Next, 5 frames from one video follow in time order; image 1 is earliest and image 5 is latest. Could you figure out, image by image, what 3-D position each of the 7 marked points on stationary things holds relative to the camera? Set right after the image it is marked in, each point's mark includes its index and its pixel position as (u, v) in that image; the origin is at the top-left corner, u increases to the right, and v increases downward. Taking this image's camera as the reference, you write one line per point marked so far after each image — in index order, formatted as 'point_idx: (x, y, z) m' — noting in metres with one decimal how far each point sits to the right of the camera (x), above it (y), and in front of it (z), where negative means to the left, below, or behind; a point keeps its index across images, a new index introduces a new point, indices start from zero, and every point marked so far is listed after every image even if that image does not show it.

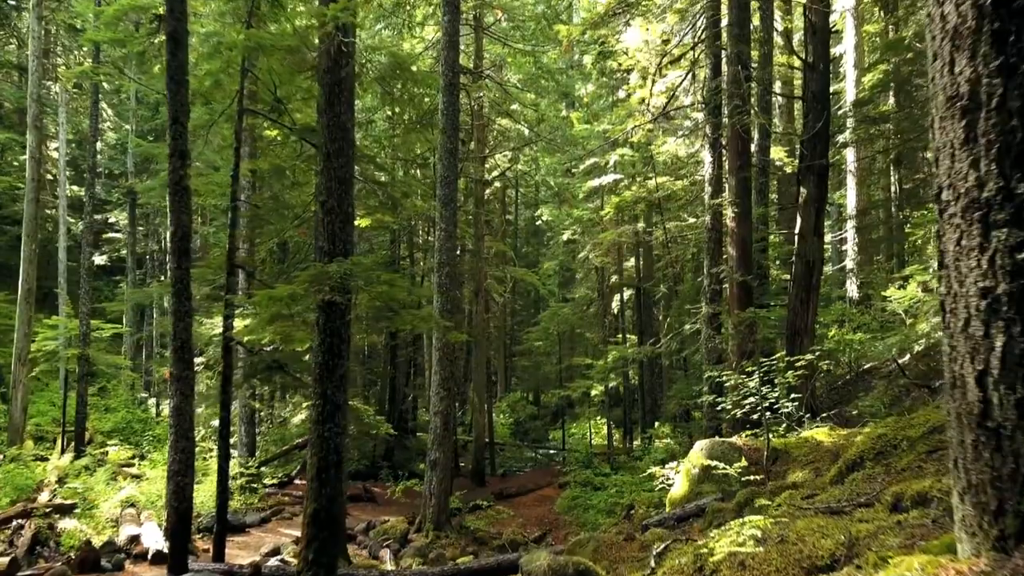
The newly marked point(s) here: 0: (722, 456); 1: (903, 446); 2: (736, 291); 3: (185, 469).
0: (+2.0, -1.6, +7.5) m
1: (+2.4, -1.0, +4.9) m
2: (+3.2, 0.0, +11.1) m
3: (-3.1, -1.7, +7.3) m
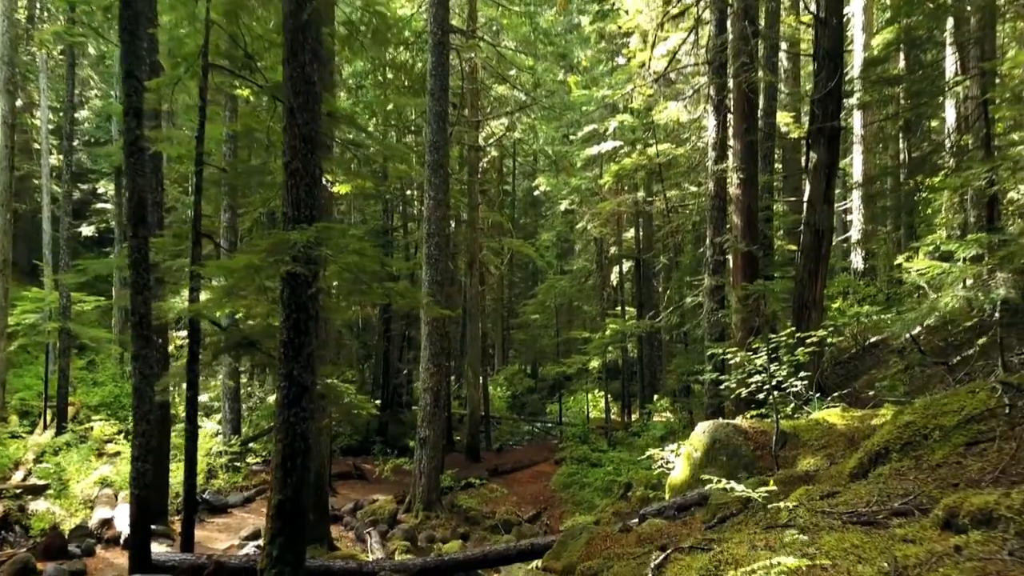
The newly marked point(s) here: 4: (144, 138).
0: (+1.9, -1.3, +6.9) m
1: (+2.3, -0.8, +4.3) m
2: (+3.1, +0.3, +10.5) m
3: (-3.2, -1.4, +6.8) m
4: (-3.3, +1.3, +7.0) m
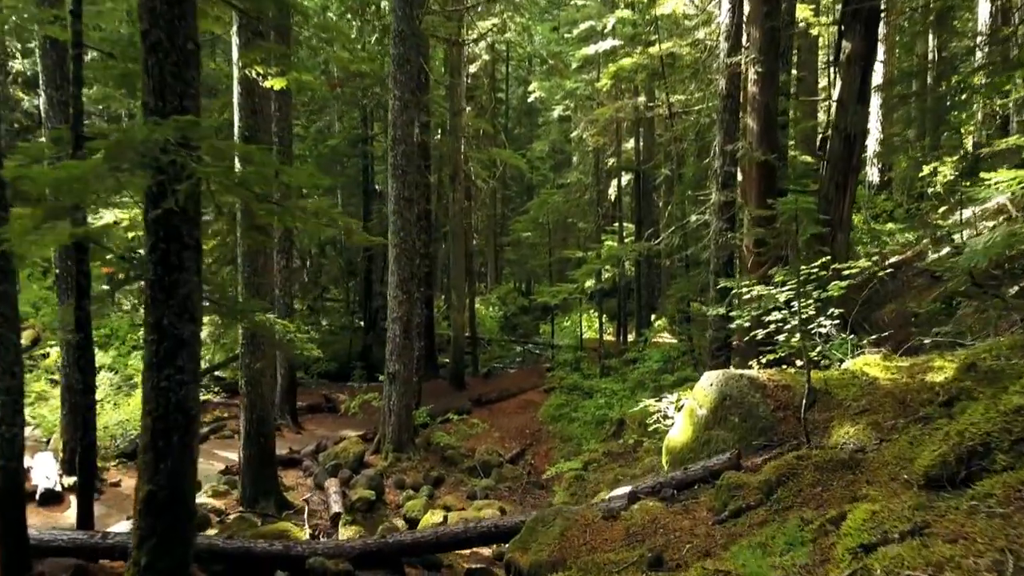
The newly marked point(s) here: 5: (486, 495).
0: (+1.6, -0.8, +5.6) m
1: (+2.0, -0.5, +2.9) m
2: (+2.8, +1.3, +8.9) m
3: (-3.5, -0.9, +5.4) m
4: (-3.6, +1.9, +5.3) m
5: (-0.3, -2.7, +10.1) m
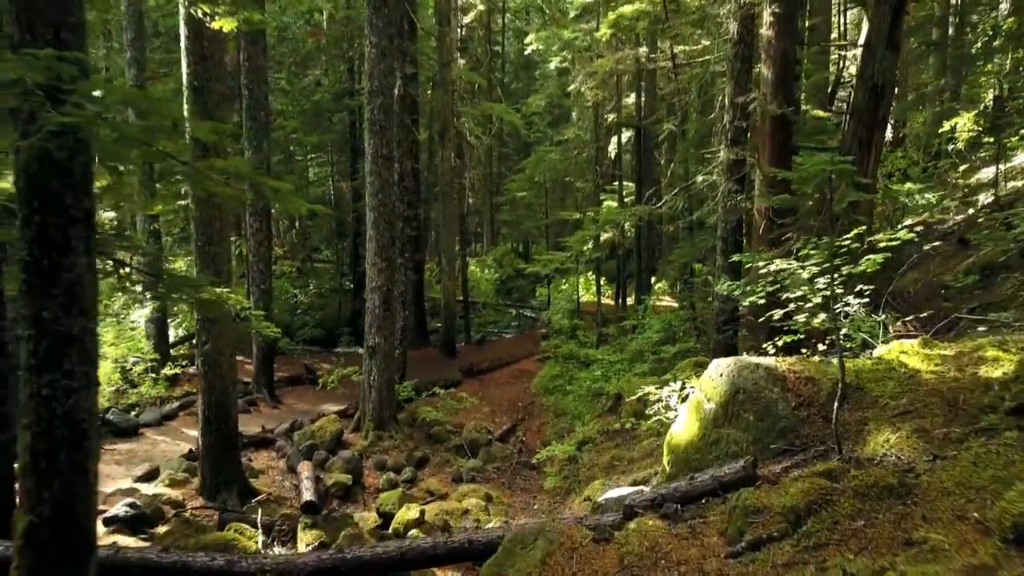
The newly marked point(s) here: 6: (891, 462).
0: (+1.5, -0.6, +4.8) m
1: (+1.9, -0.5, +2.1) m
2: (+2.6, +1.6, +8.0) m
3: (-3.6, -0.7, +4.6) m
4: (-3.7, +2.0, +4.4) m
5: (-0.5, -2.3, +9.4) m
6: (+1.8, -0.8, +3.7) m
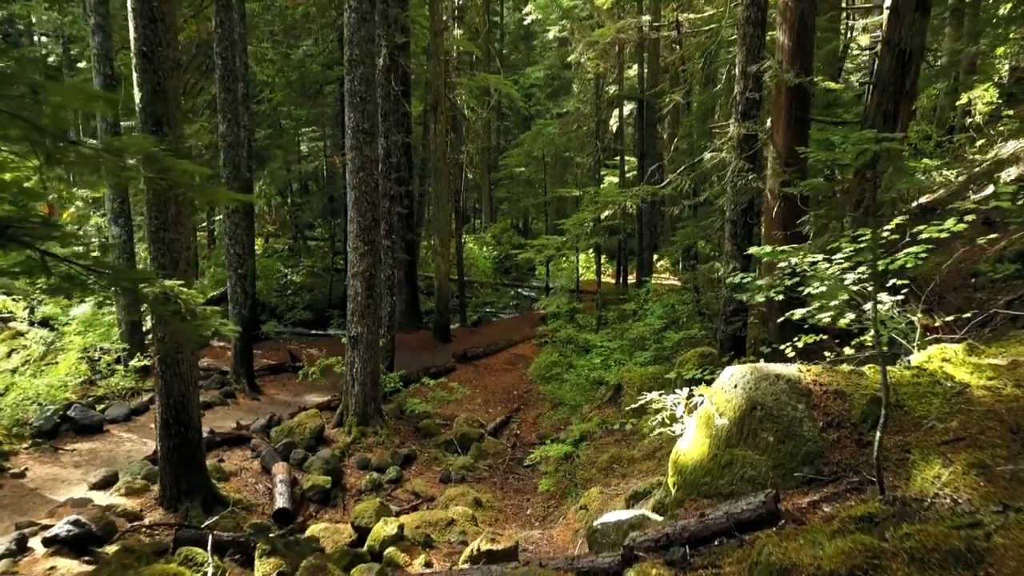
0: (+1.4, -0.6, +4.1) m
1: (+1.8, -0.6, +1.4) m
2: (+2.5, +1.7, +7.2) m
3: (-3.7, -0.8, +4.0) m
4: (-3.8, +2.0, +3.6) m
5: (-0.6, -2.1, +8.7) m
6: (+1.7, -0.8, +3.0) m
